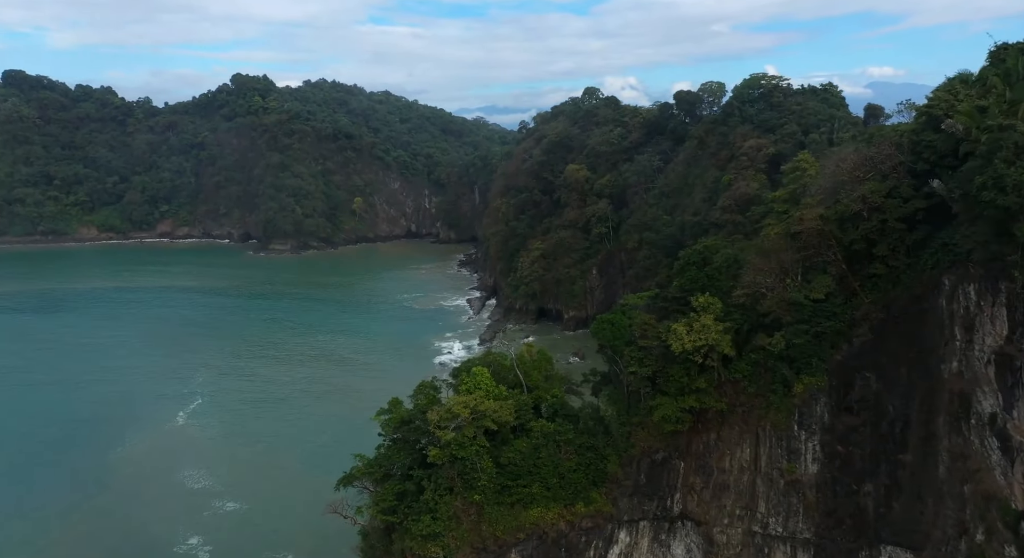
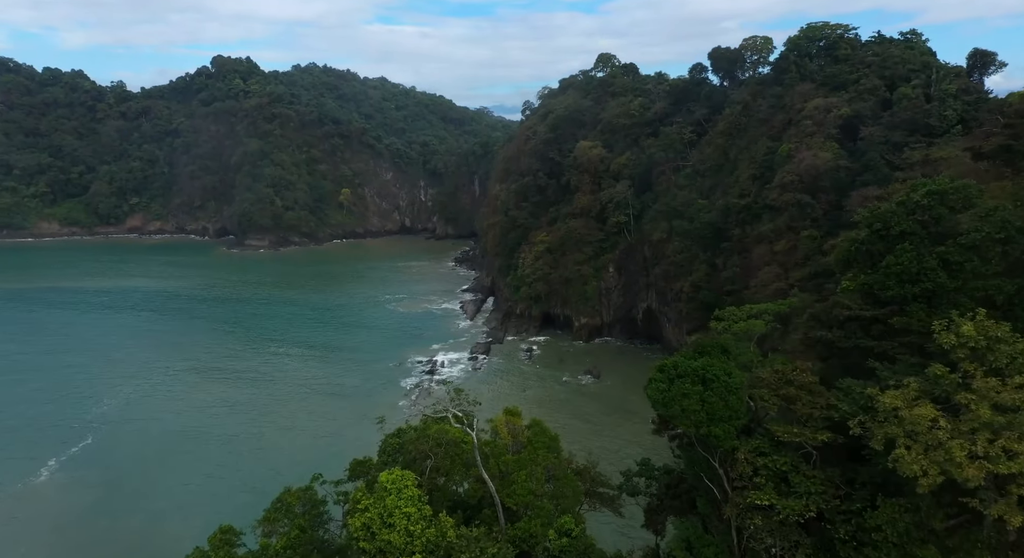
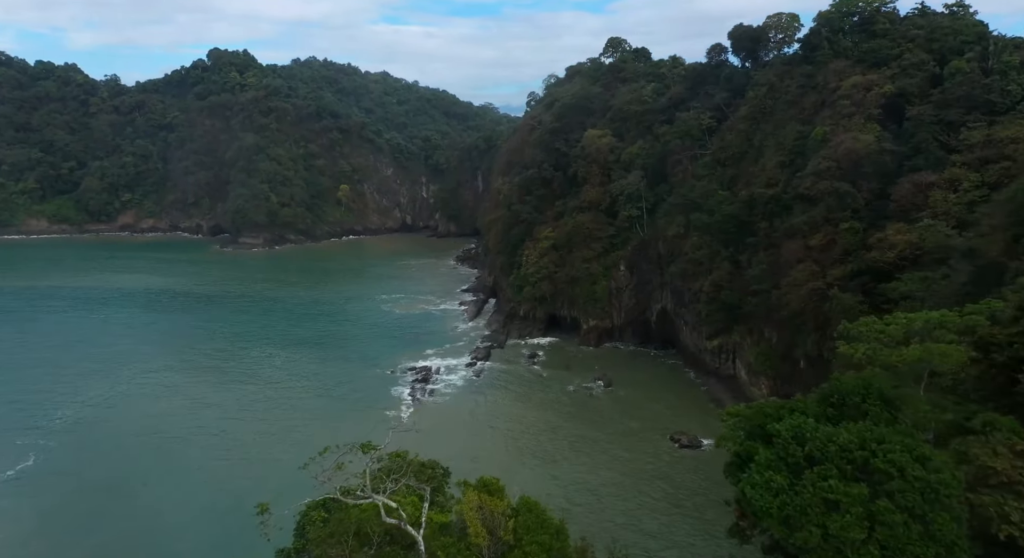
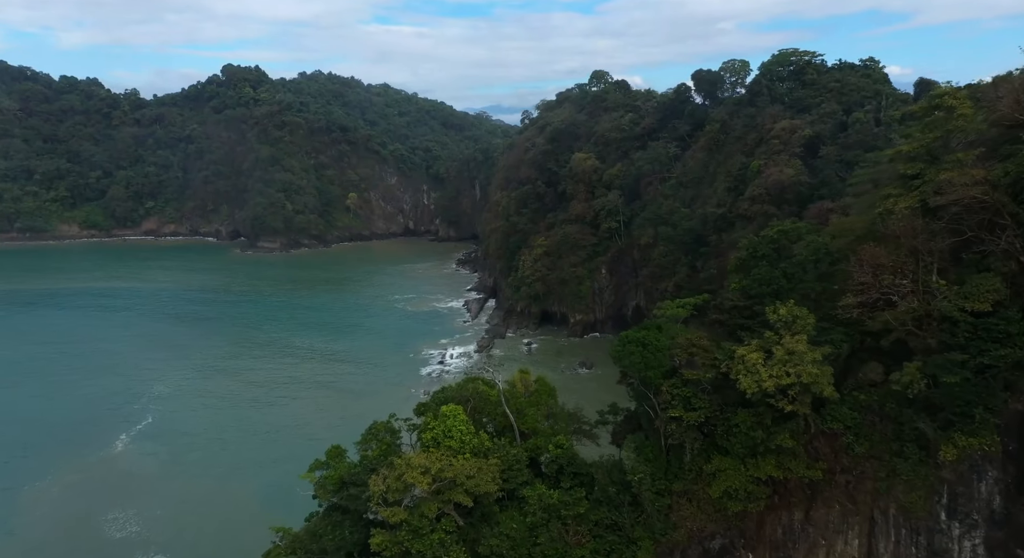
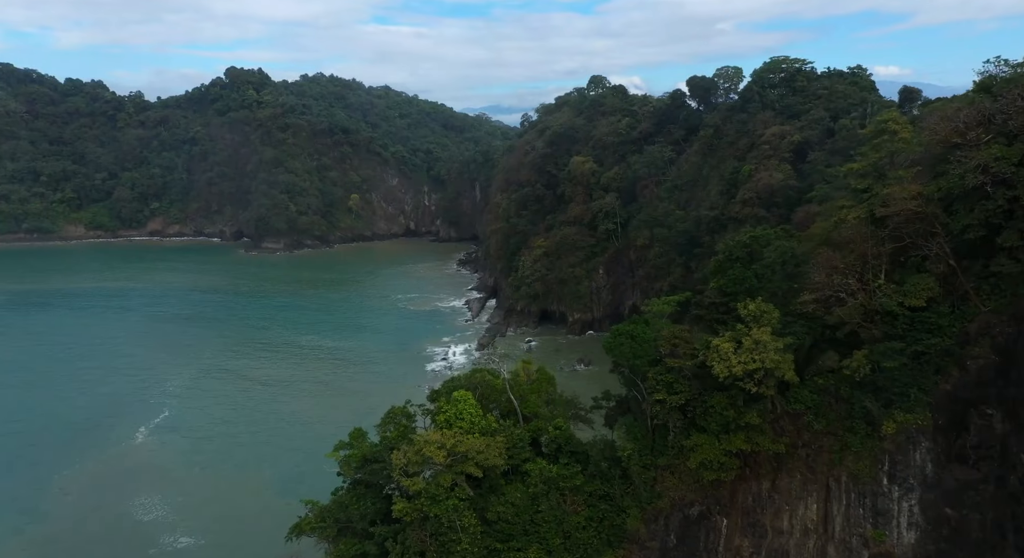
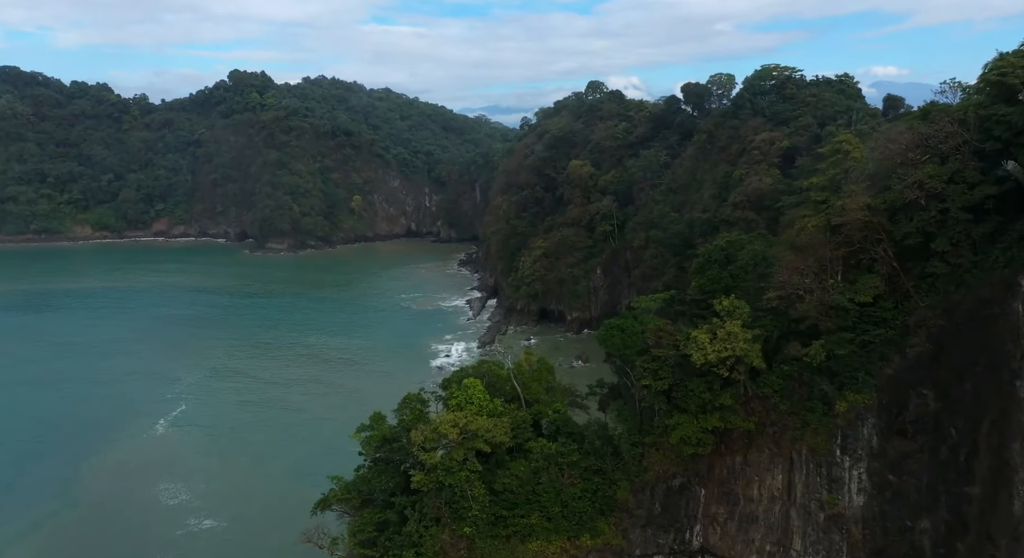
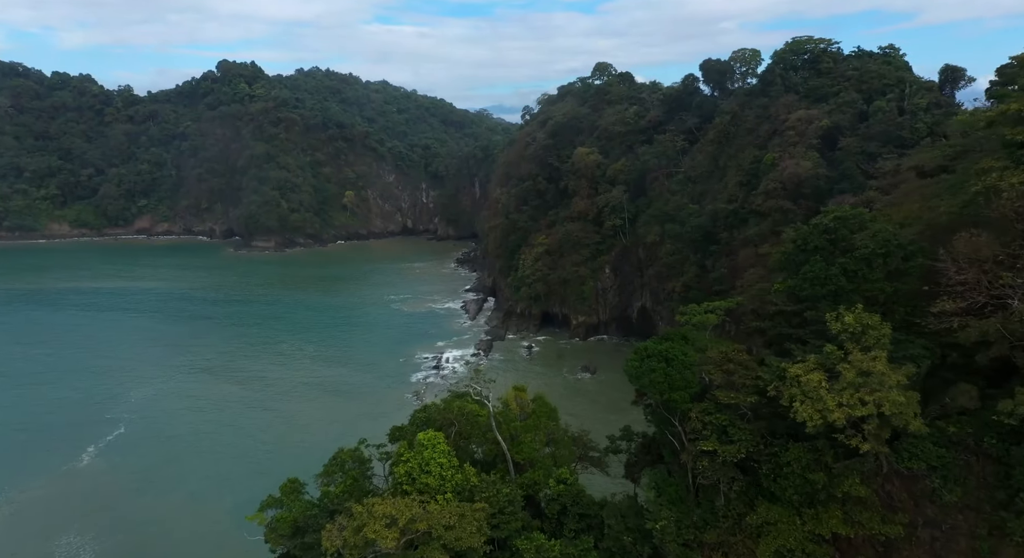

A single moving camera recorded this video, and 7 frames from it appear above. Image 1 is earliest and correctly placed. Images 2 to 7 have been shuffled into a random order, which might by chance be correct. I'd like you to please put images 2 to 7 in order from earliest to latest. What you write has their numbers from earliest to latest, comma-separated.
6, 5, 4, 7, 2, 3
